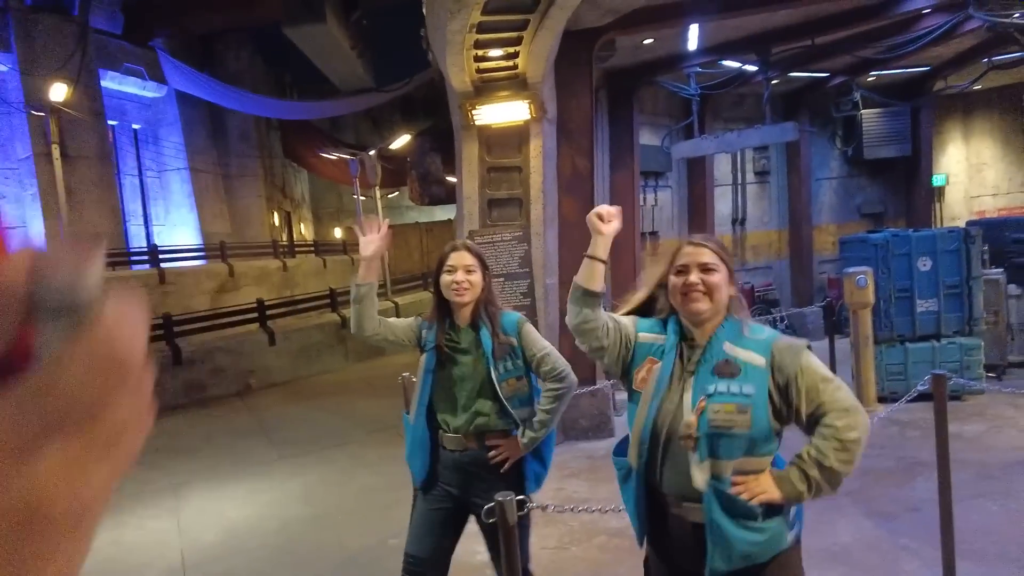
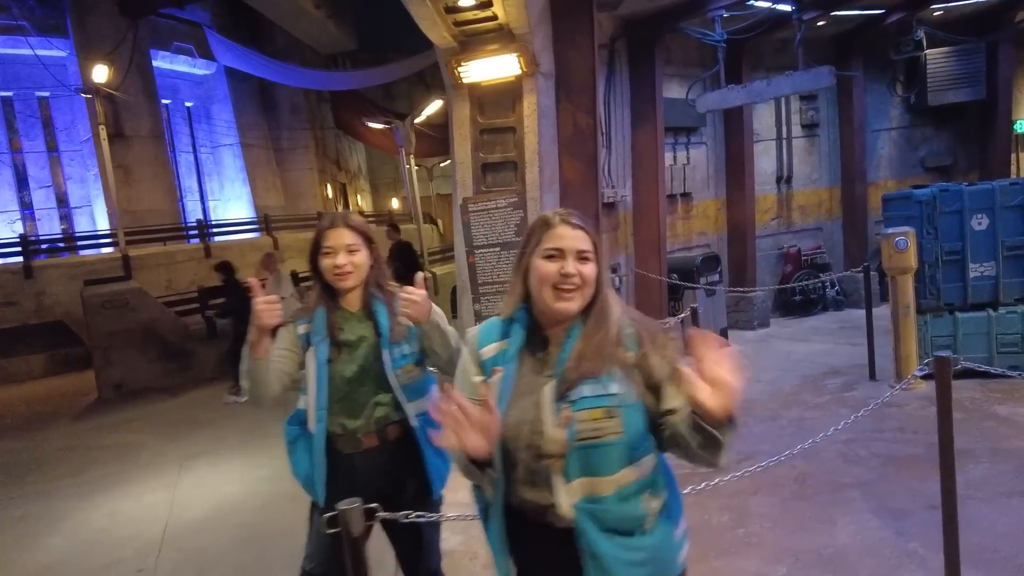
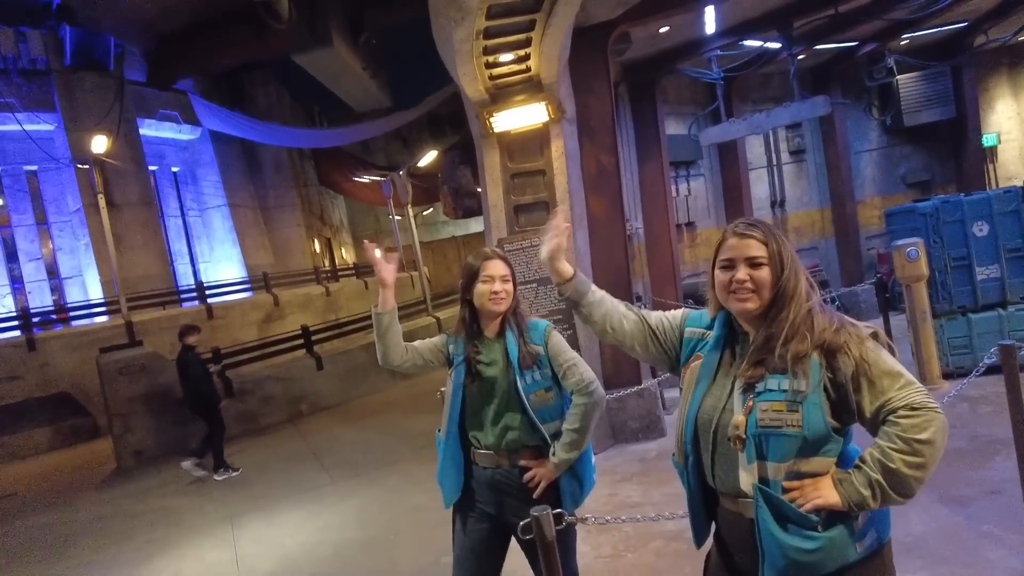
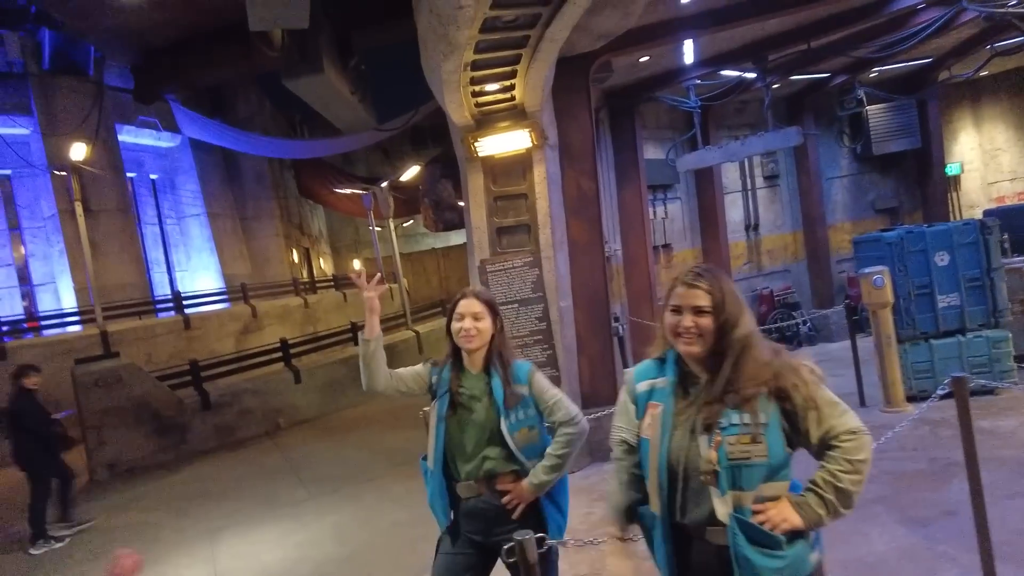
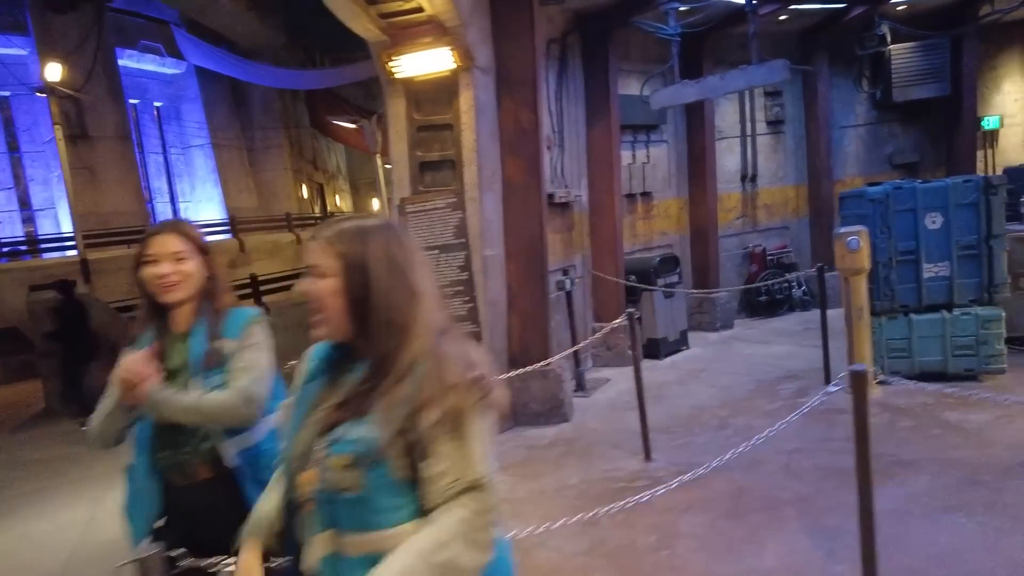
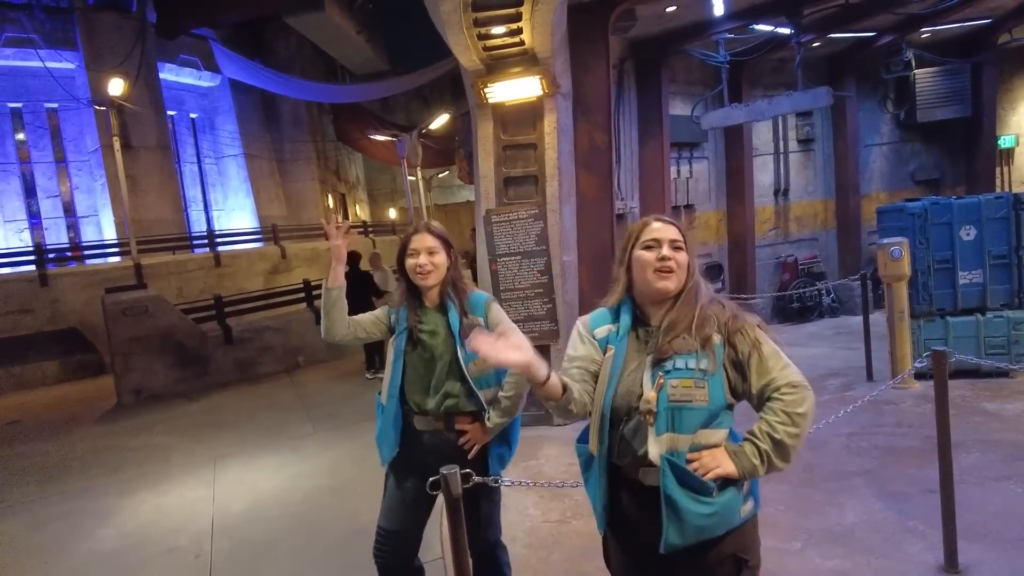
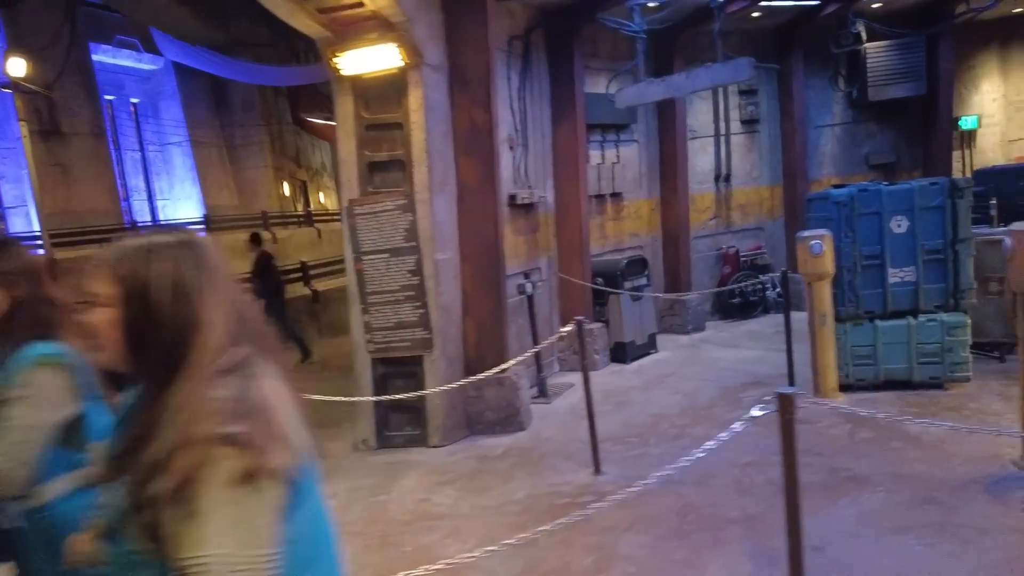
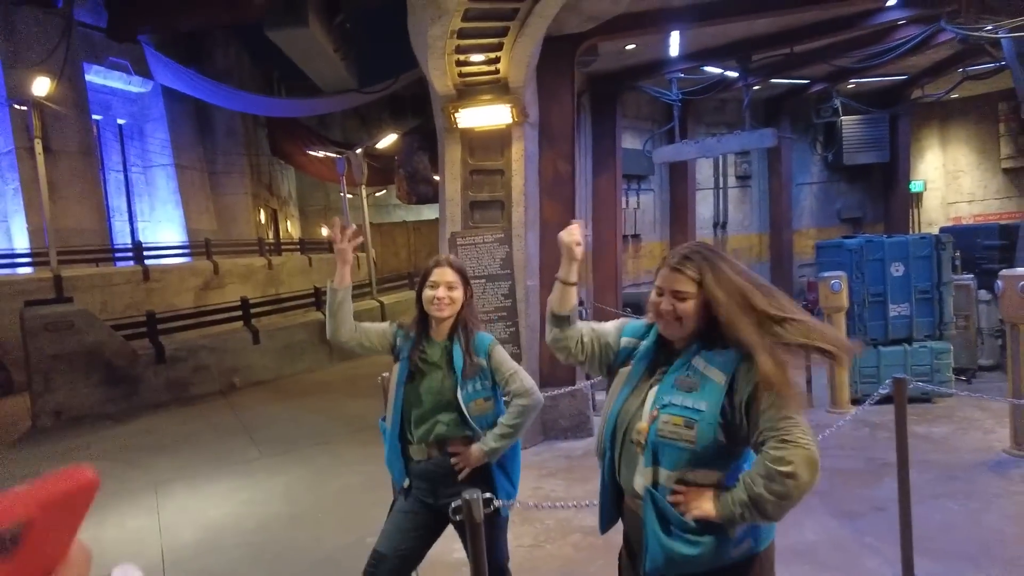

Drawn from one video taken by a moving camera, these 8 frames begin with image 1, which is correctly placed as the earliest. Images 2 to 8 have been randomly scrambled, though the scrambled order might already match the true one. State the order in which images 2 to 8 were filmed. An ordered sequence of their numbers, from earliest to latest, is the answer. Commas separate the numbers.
8, 4, 3, 6, 2, 5, 7
